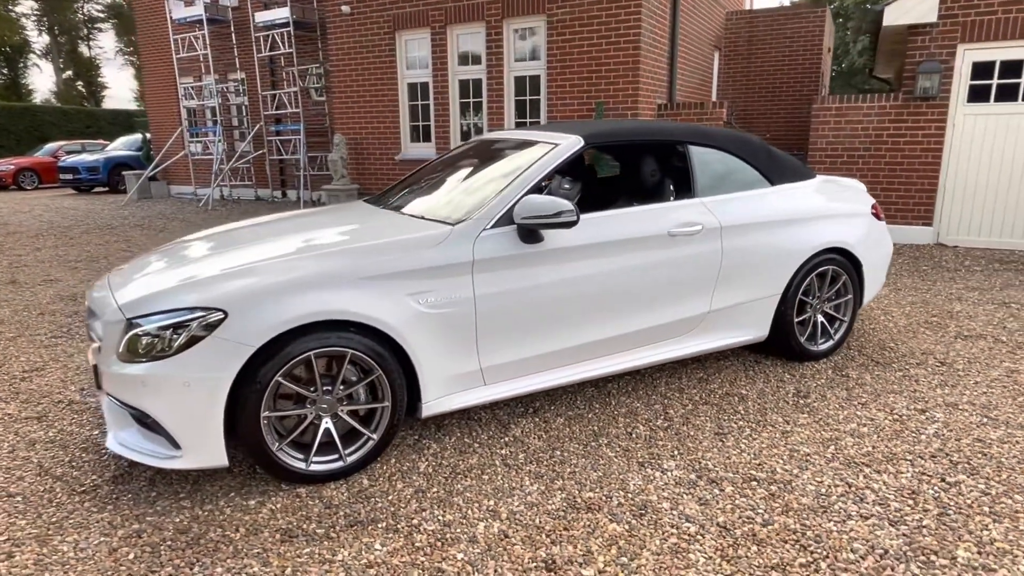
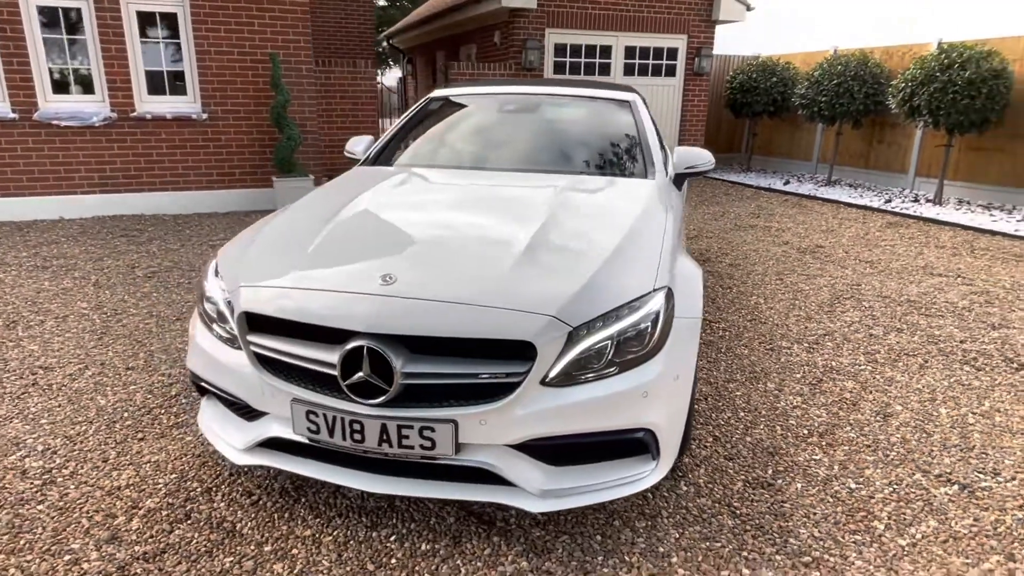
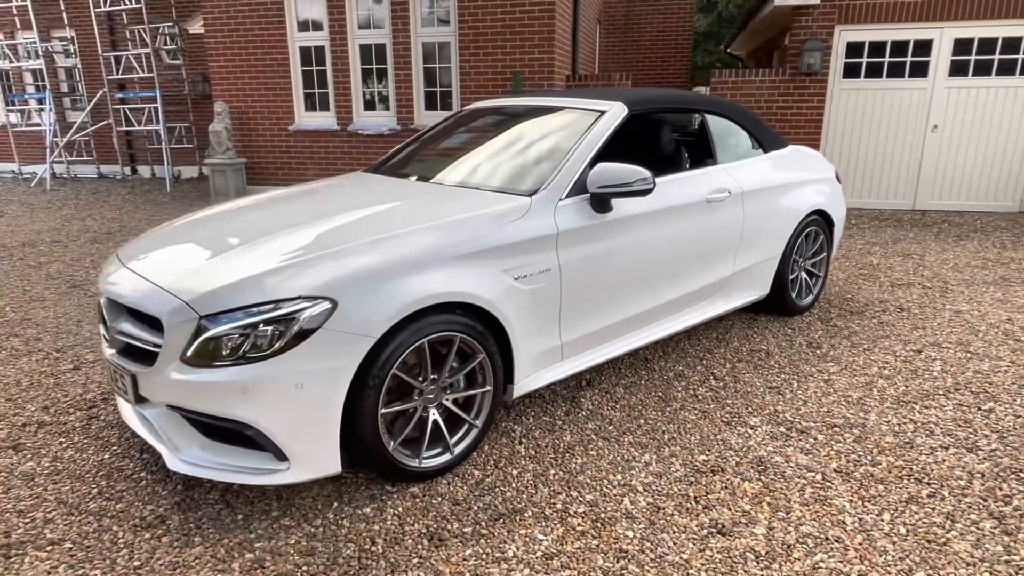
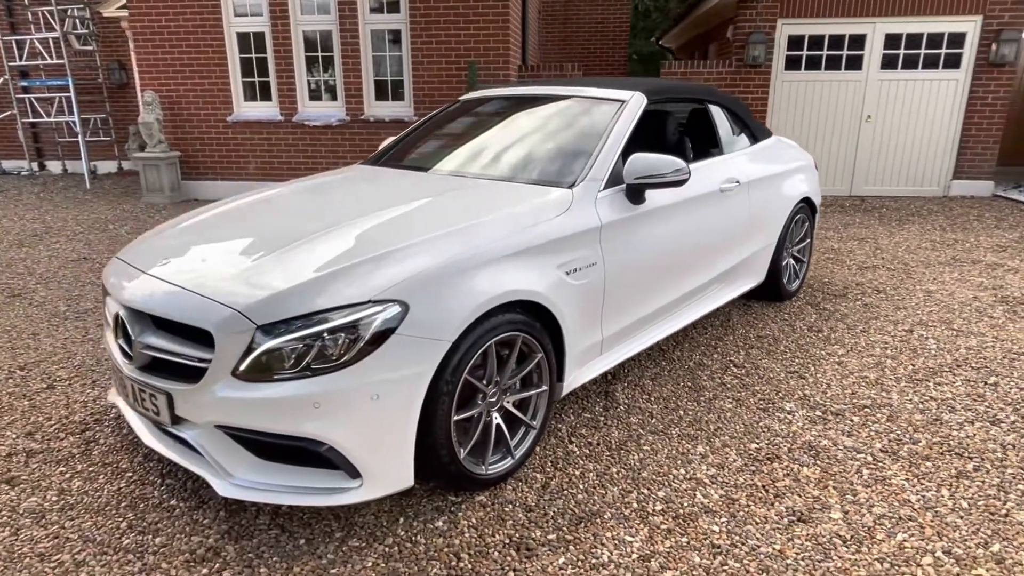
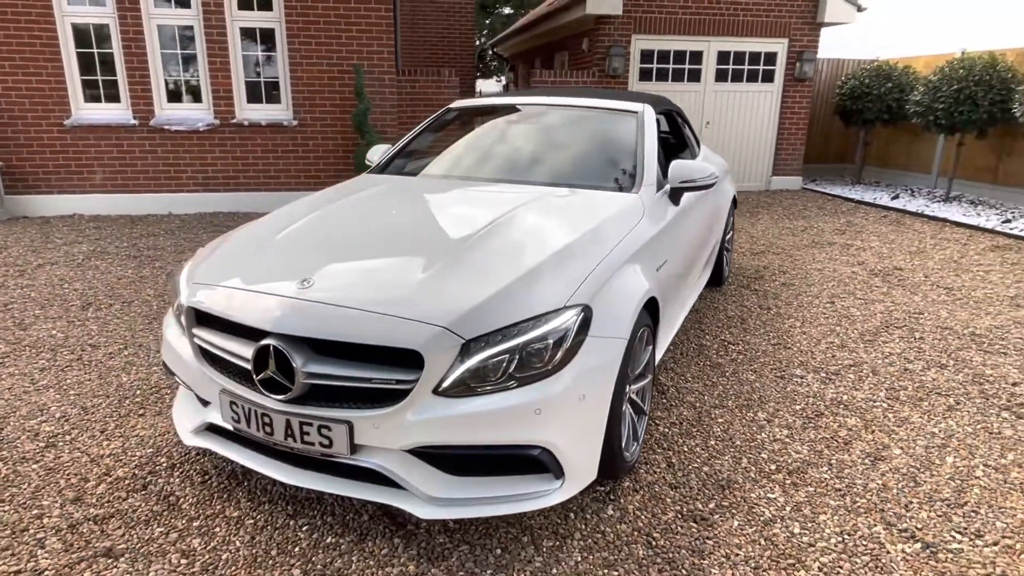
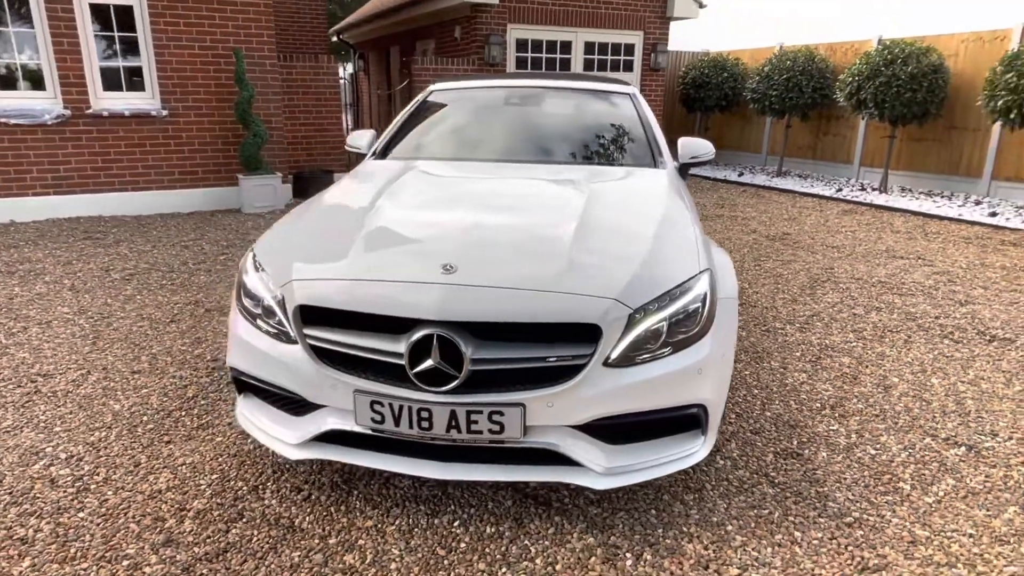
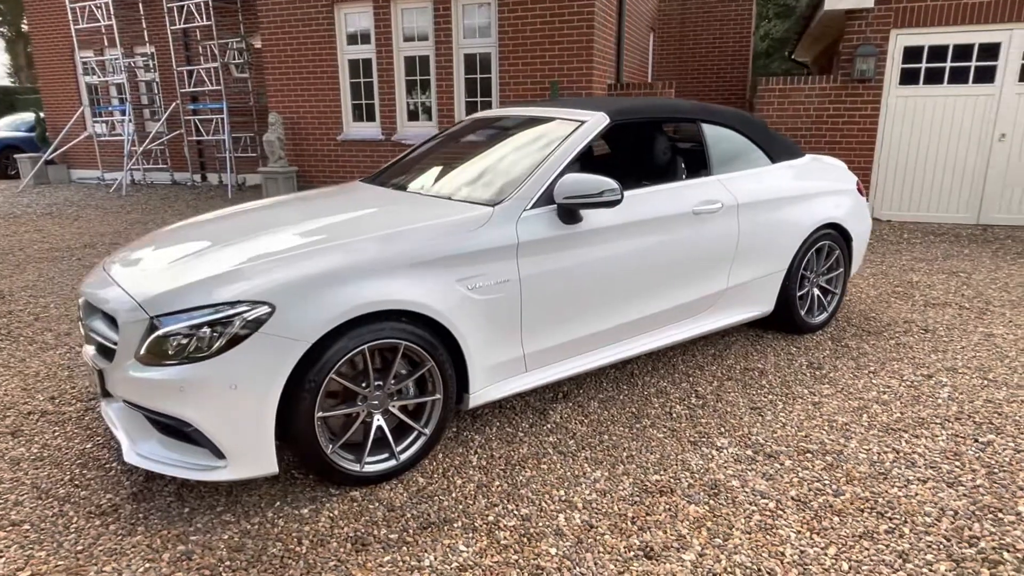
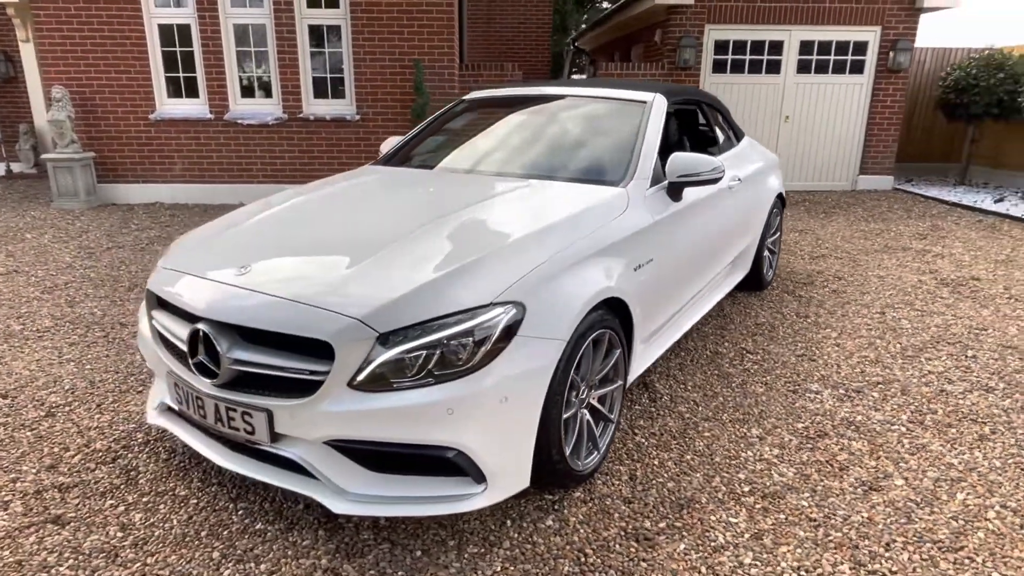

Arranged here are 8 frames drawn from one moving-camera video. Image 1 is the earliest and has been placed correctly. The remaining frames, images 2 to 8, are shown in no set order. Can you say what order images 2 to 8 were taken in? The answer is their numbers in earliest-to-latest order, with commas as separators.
7, 3, 4, 8, 5, 2, 6
